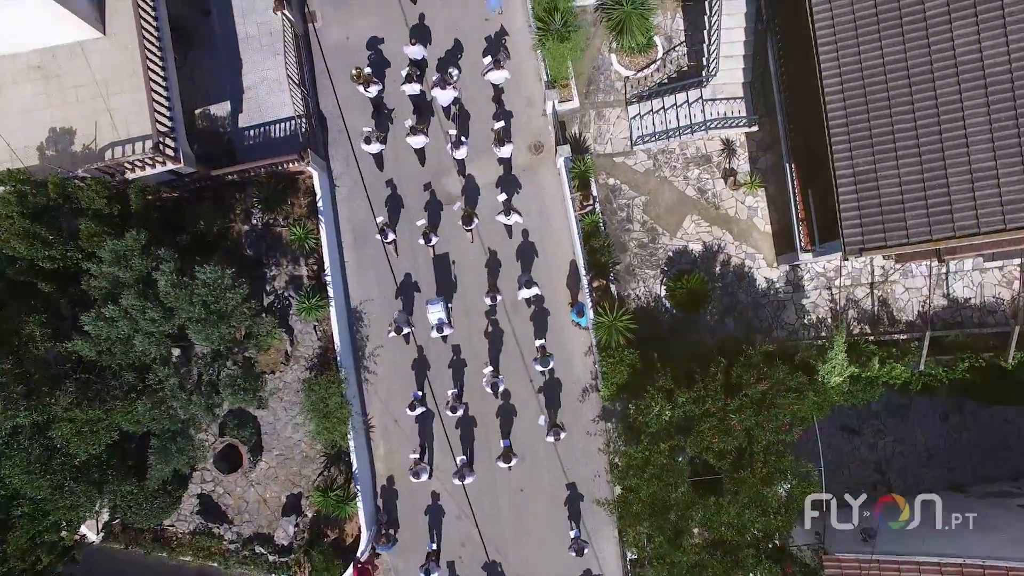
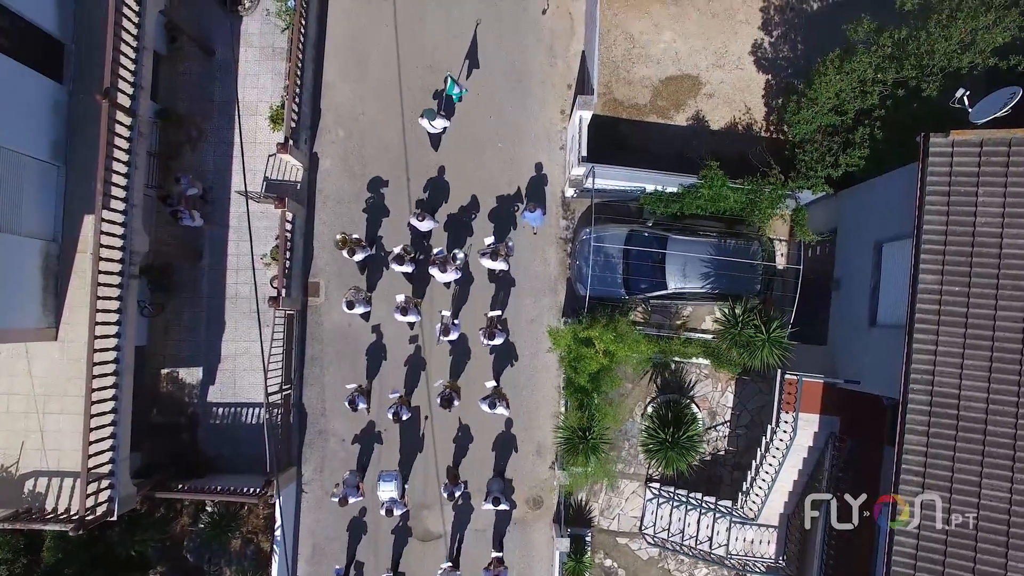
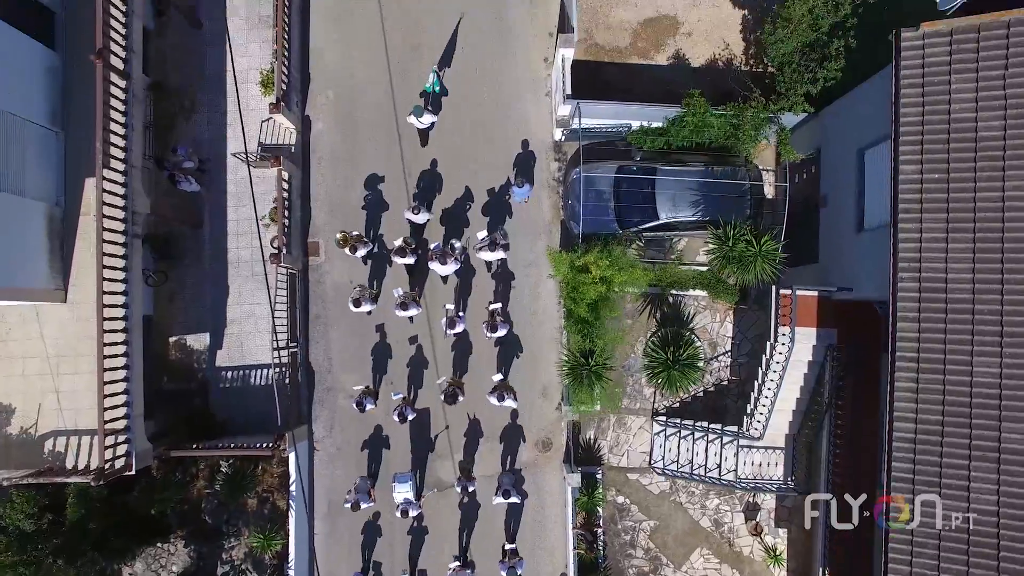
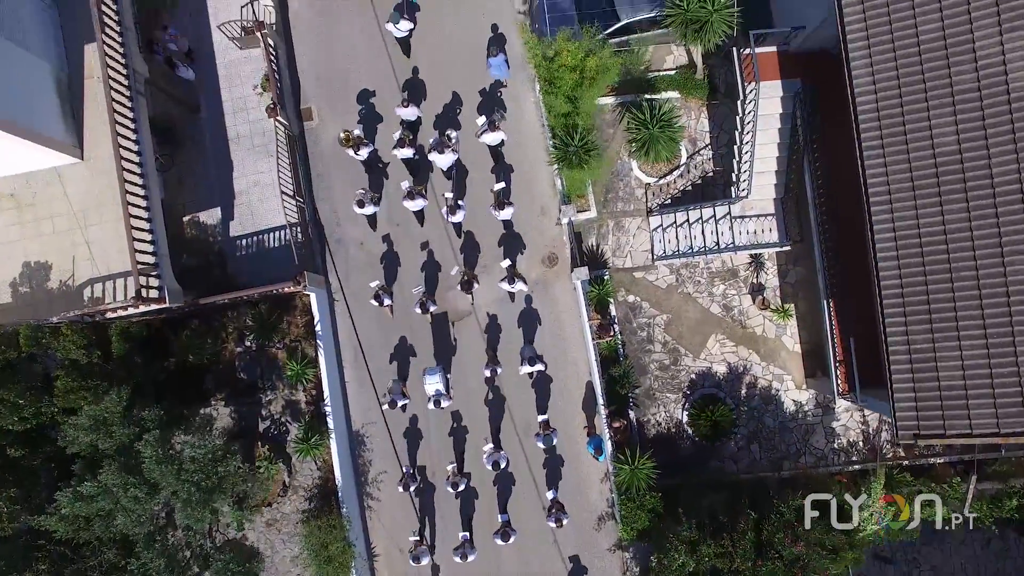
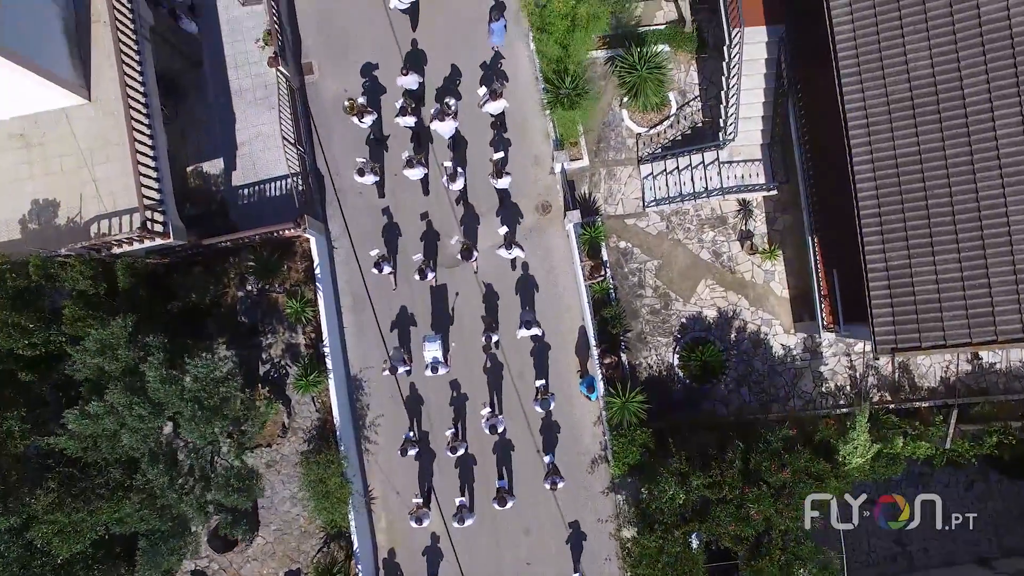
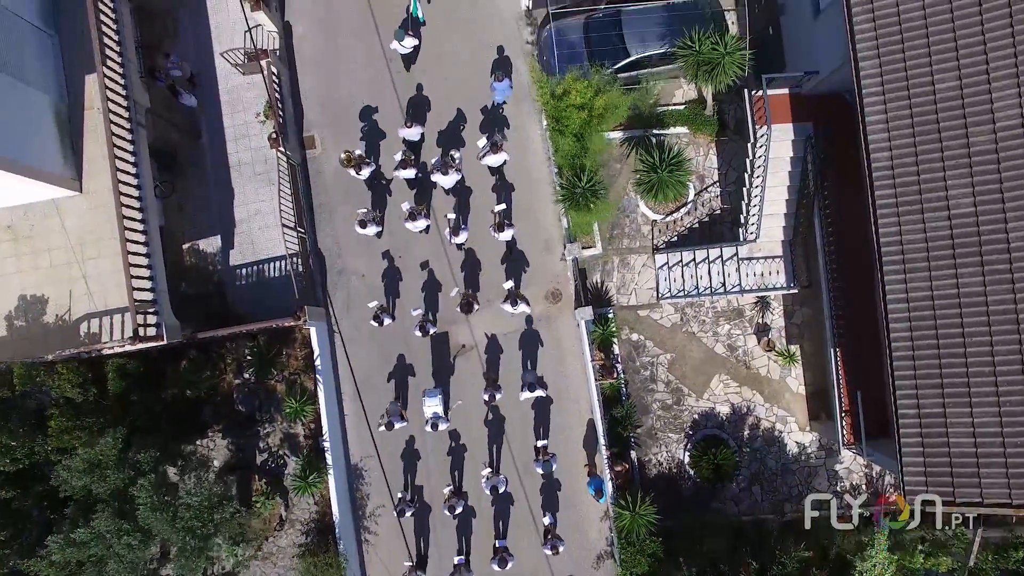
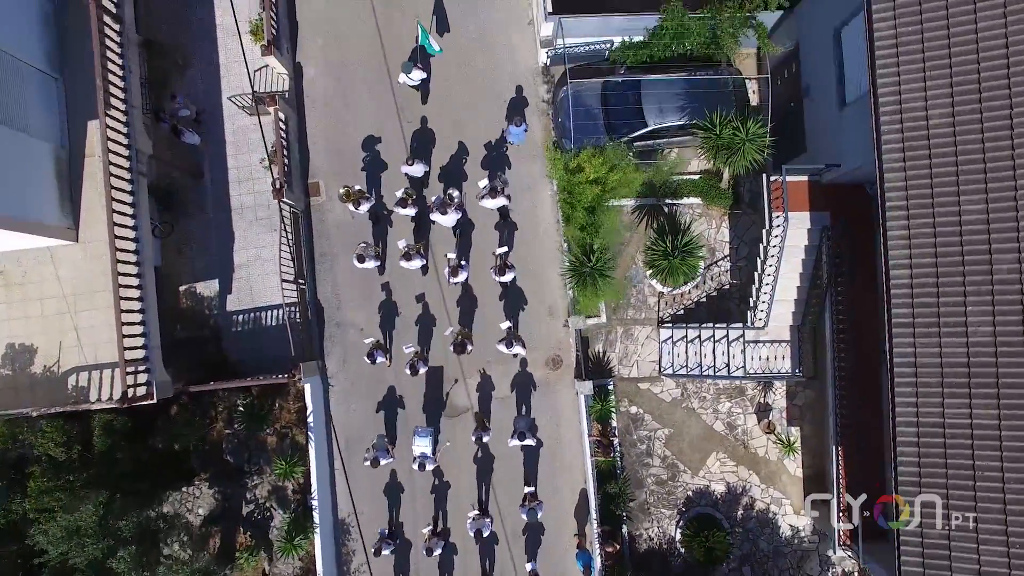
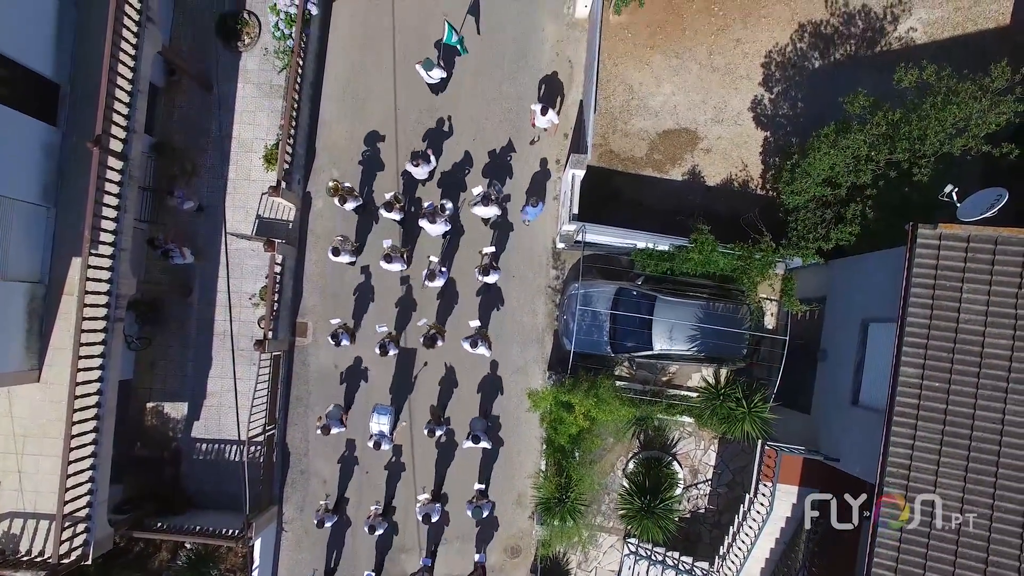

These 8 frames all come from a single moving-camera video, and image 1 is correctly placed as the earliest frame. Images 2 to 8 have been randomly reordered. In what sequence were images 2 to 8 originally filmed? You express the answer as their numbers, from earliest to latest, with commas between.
5, 4, 6, 7, 3, 2, 8
